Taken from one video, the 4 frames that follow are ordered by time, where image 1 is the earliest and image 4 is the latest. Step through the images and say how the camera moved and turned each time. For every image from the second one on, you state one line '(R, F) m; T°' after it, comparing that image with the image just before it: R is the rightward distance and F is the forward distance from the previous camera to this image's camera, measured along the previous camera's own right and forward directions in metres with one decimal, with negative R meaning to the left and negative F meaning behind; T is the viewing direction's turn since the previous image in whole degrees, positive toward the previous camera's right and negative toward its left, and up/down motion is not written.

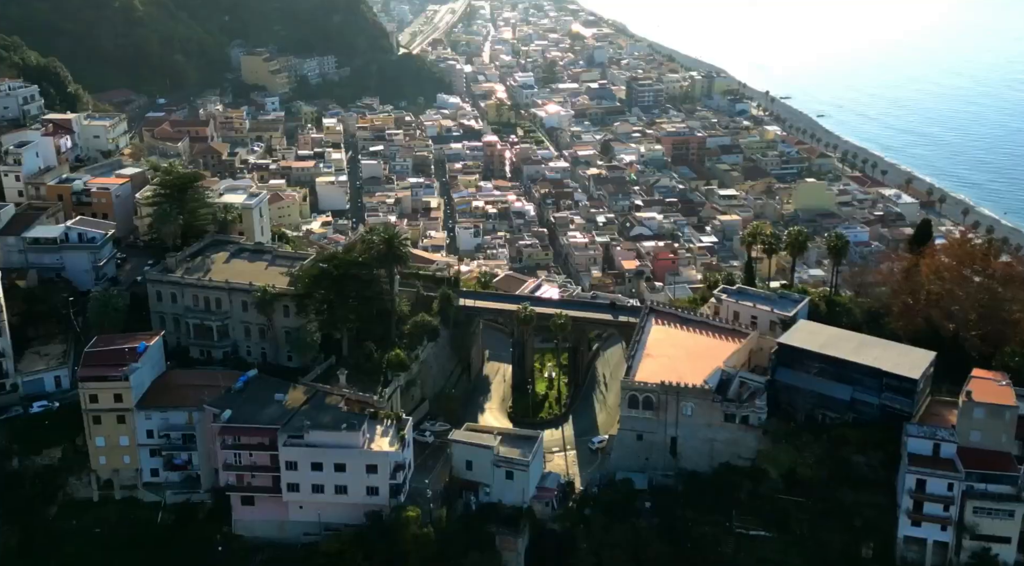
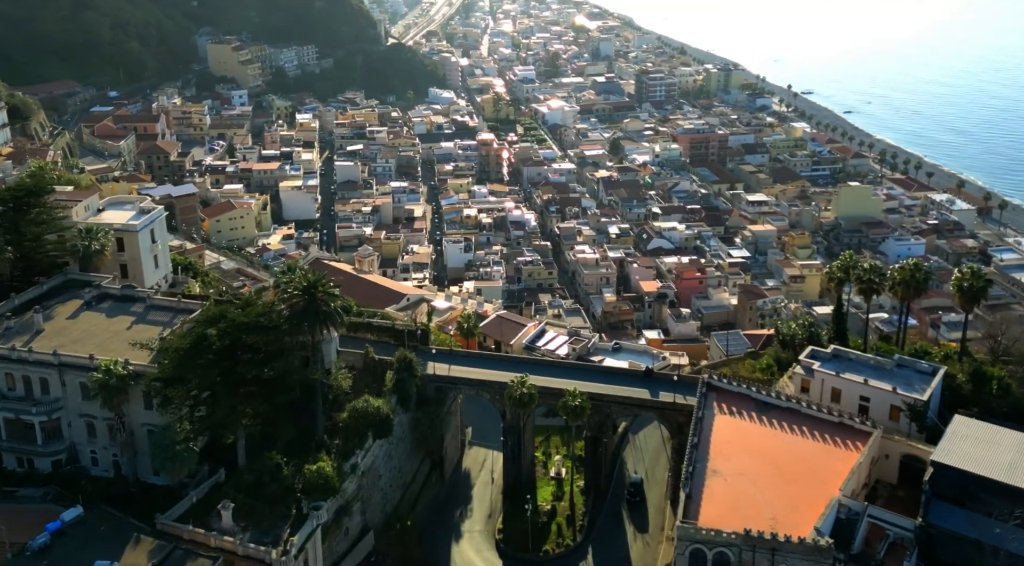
(+0.3, +12.6) m; 0°
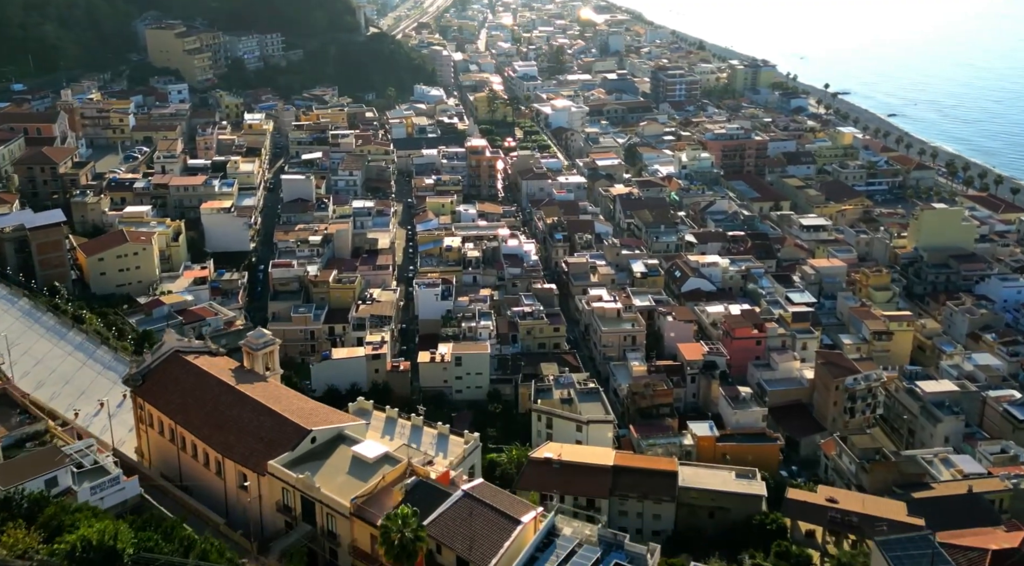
(+0.4, +17.4) m; 0°
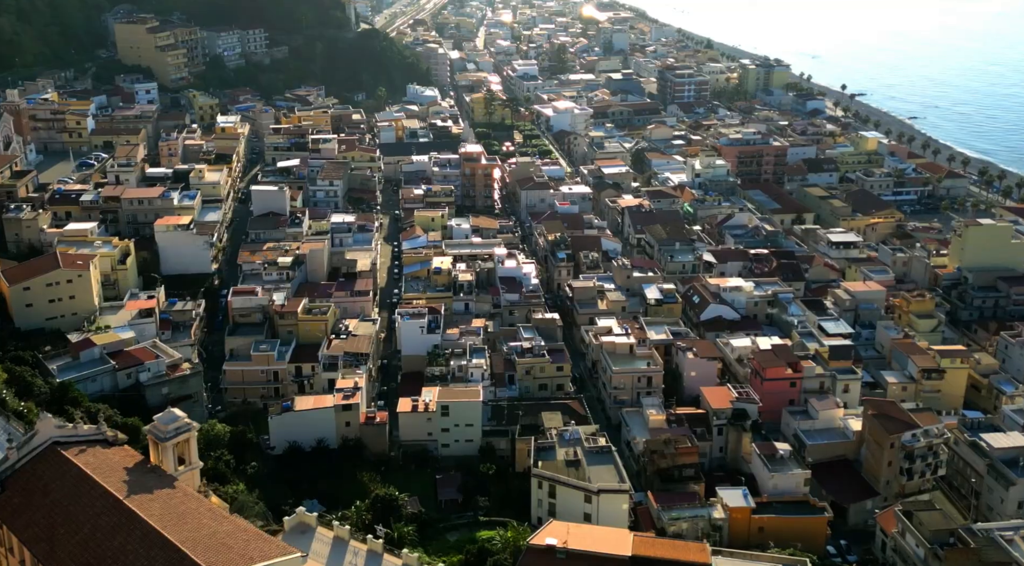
(+0.1, +6.8) m; 0°
